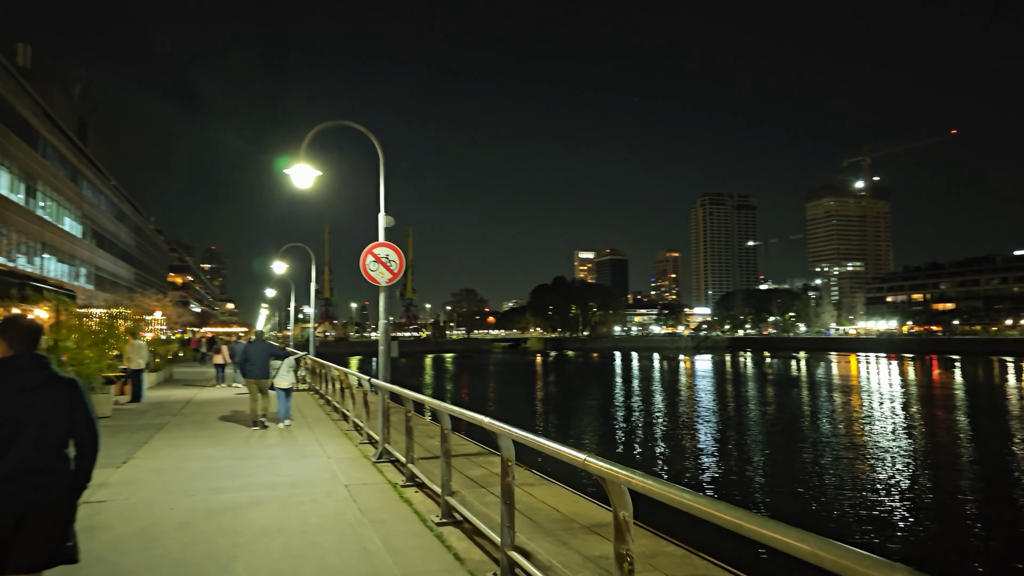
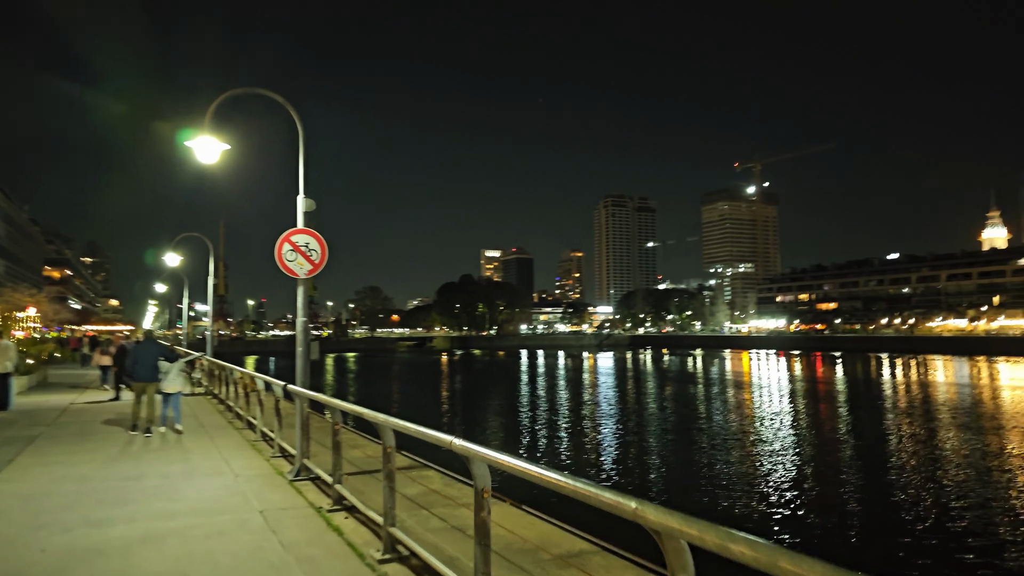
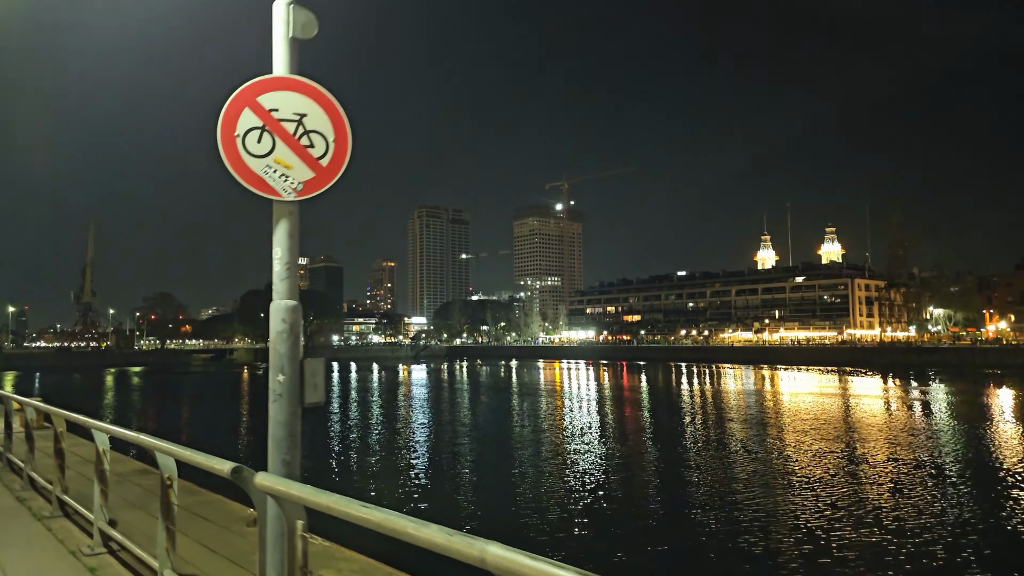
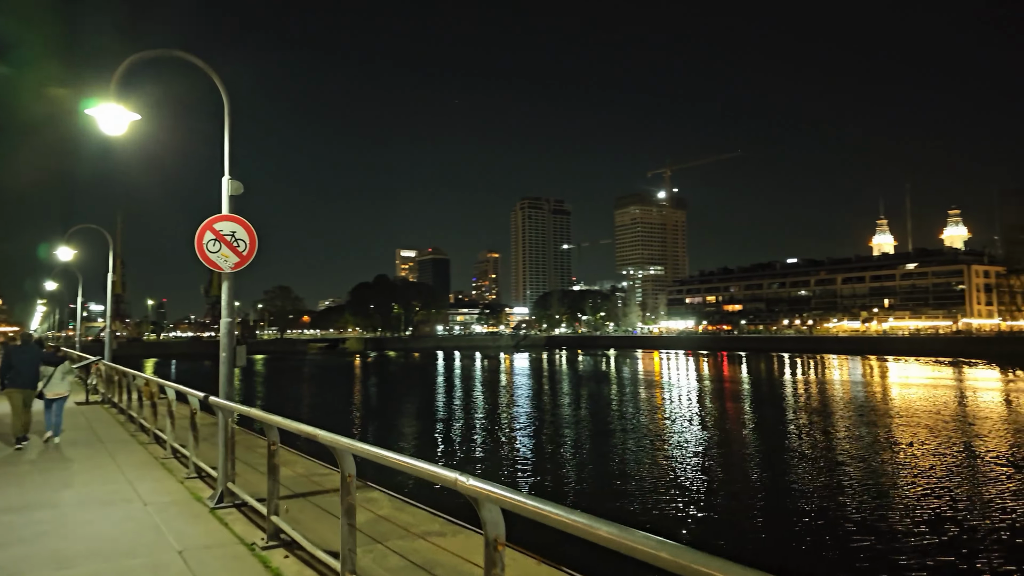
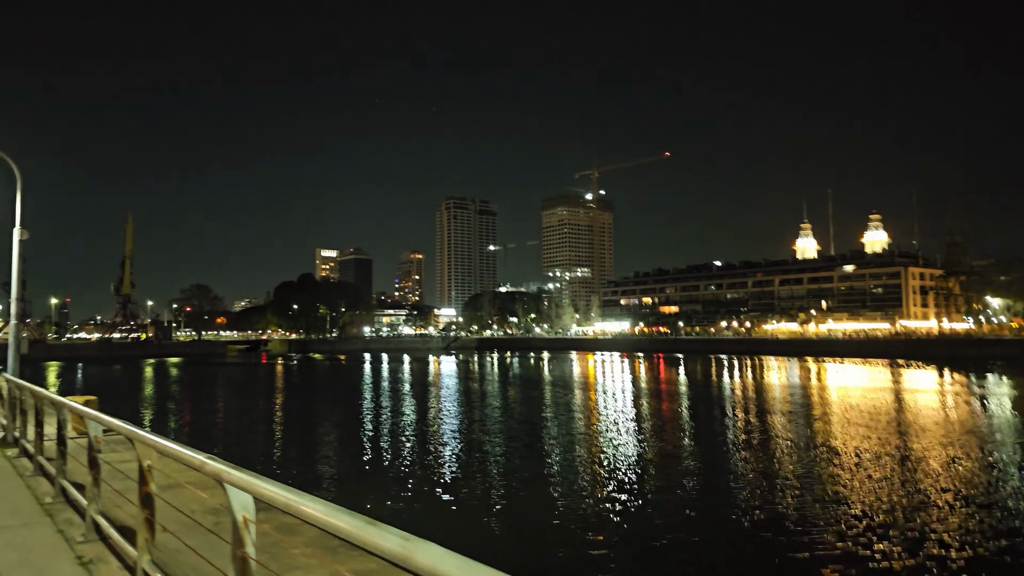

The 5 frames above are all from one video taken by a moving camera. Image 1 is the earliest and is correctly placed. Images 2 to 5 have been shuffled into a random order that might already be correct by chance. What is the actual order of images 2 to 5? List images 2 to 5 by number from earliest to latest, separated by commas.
2, 4, 3, 5
